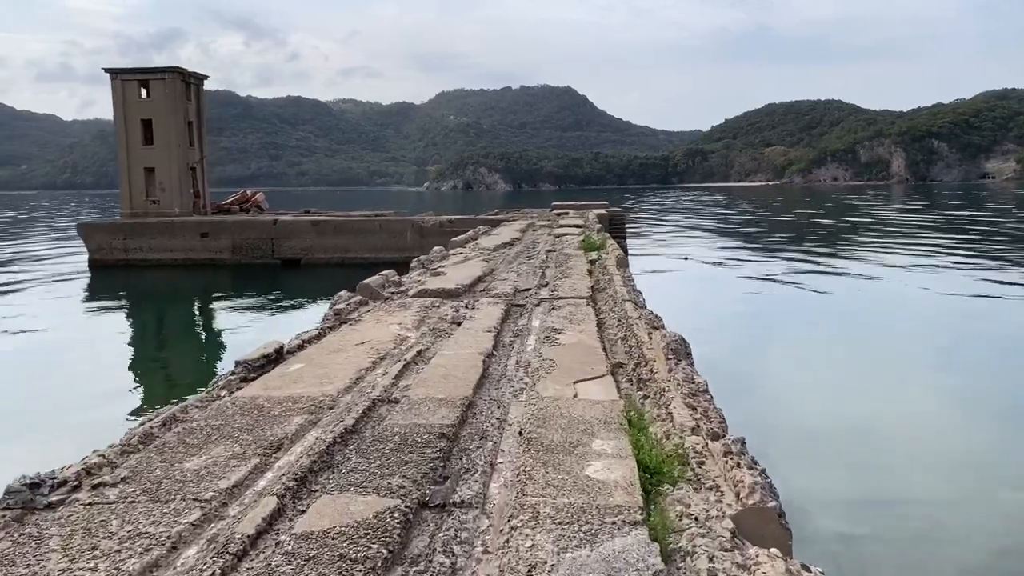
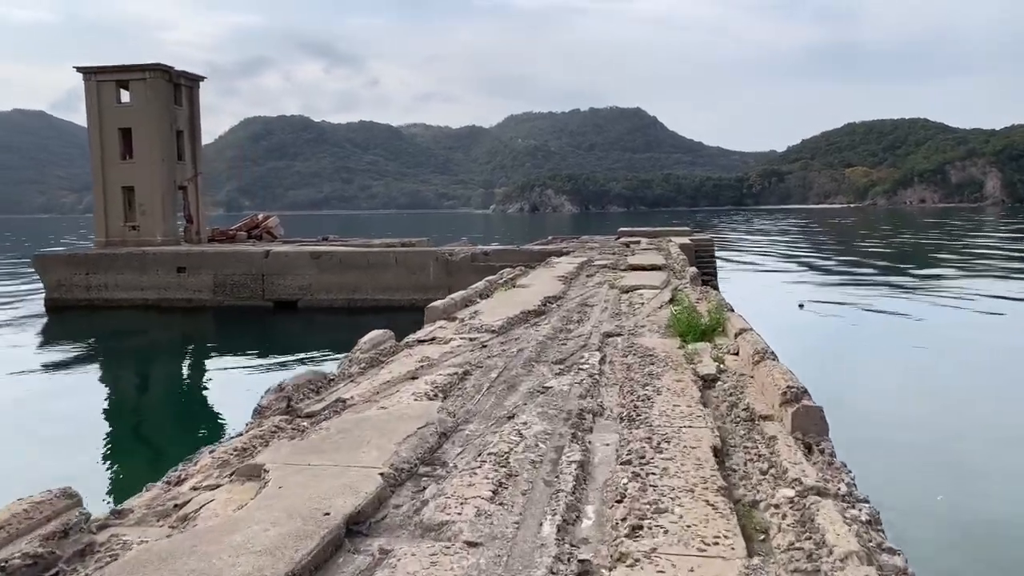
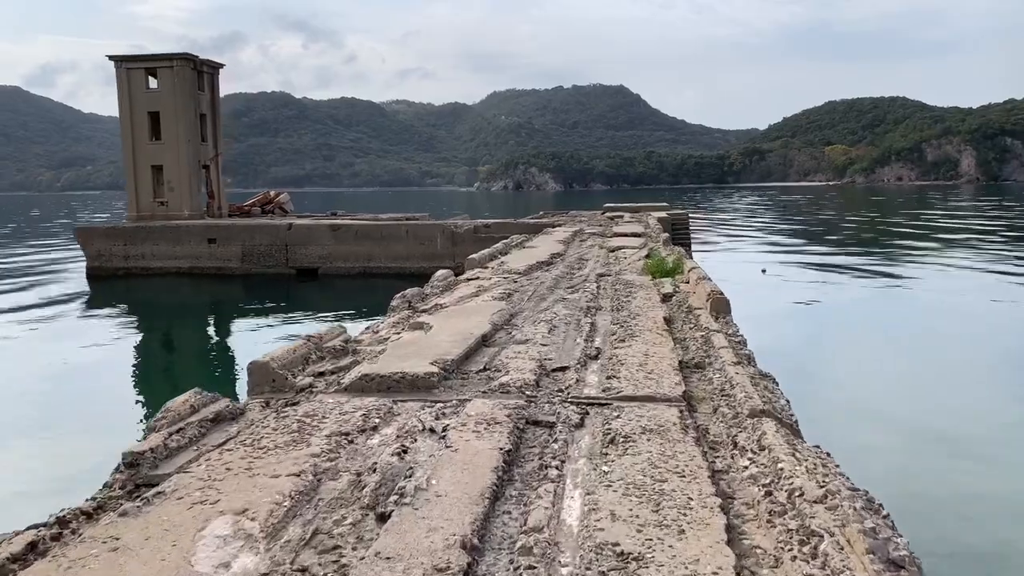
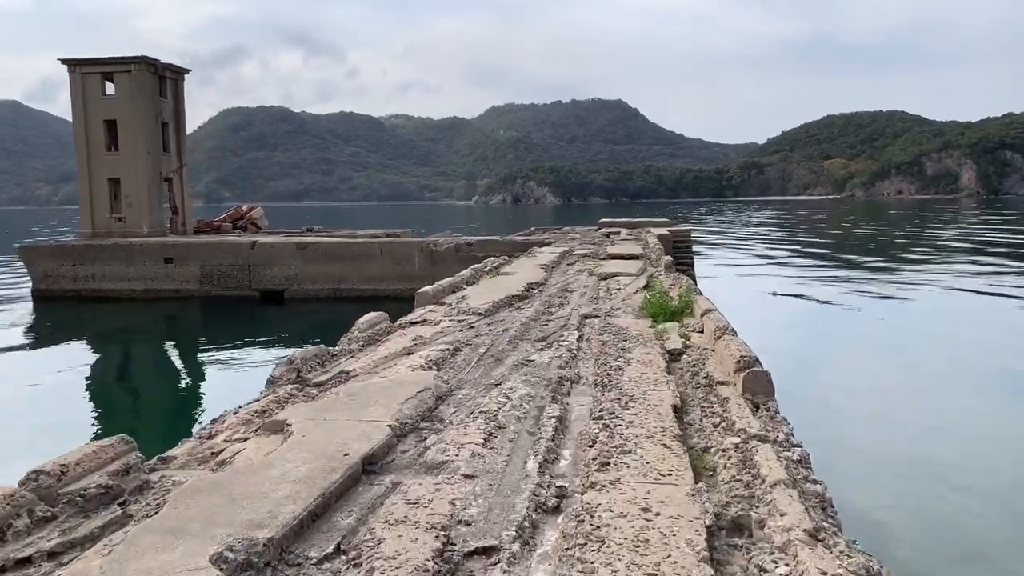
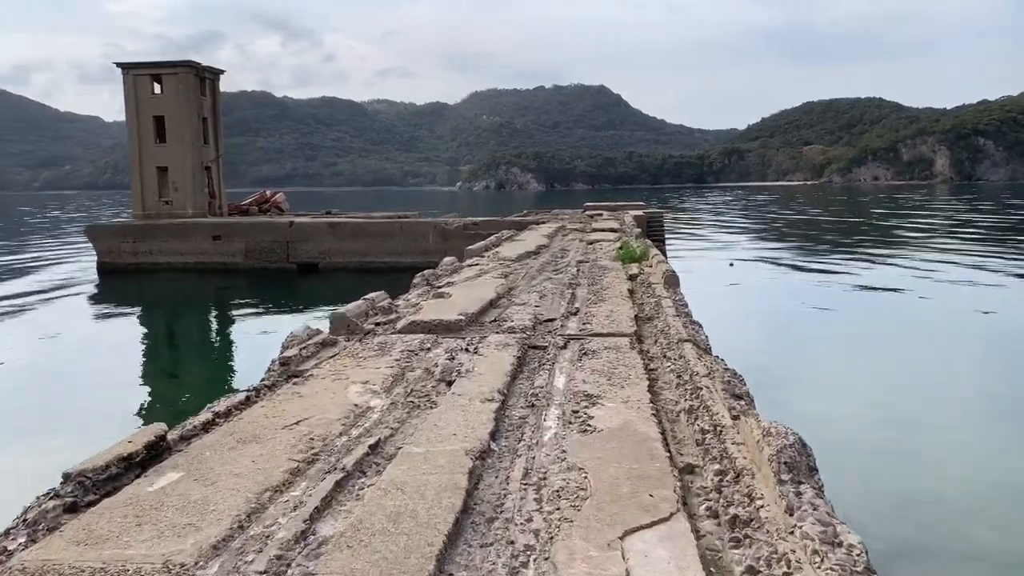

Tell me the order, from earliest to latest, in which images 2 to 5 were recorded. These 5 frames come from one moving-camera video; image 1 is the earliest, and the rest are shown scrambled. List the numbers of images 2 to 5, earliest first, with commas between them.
5, 3, 4, 2
